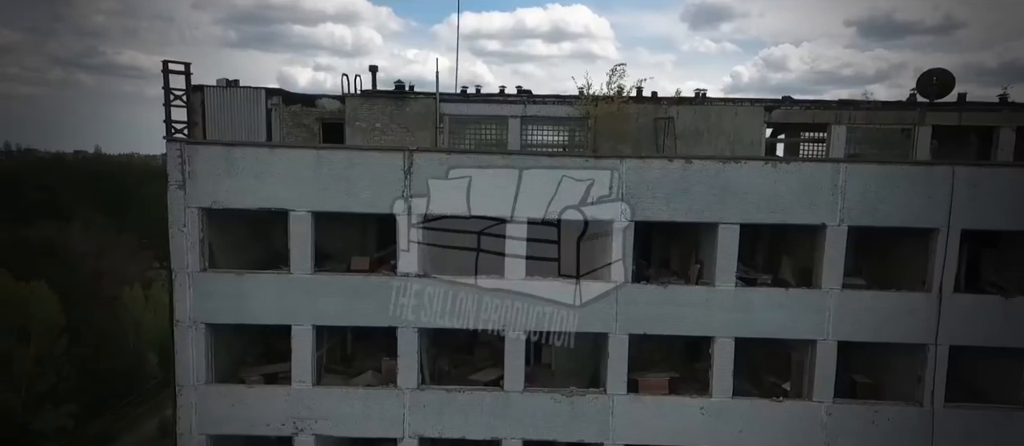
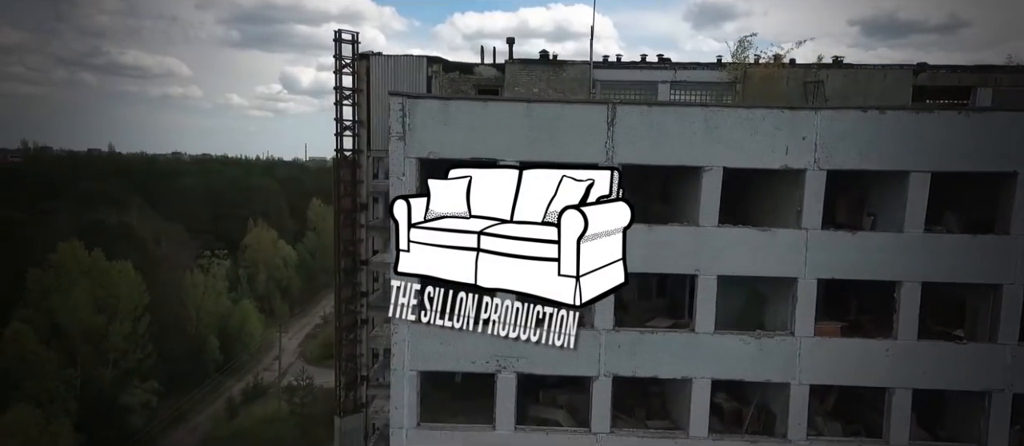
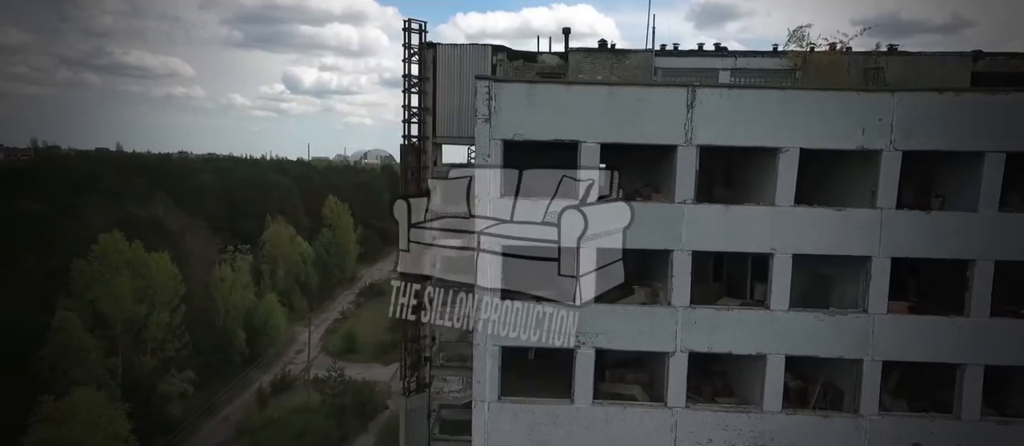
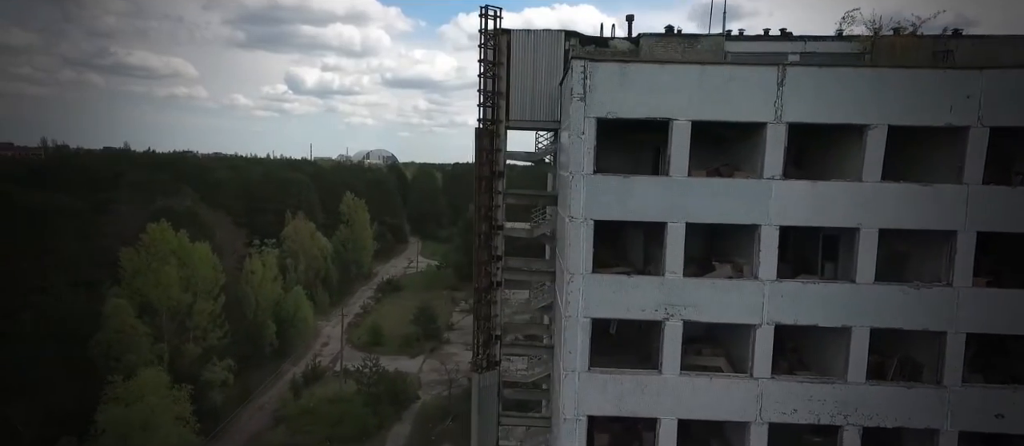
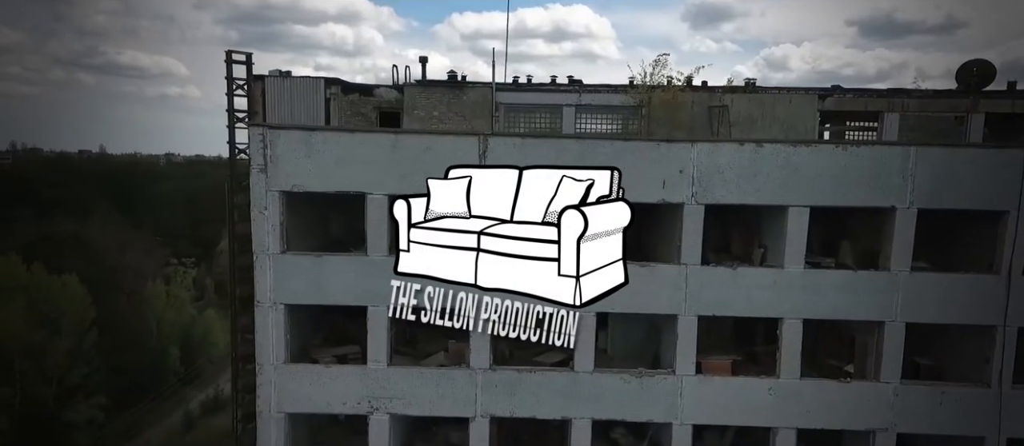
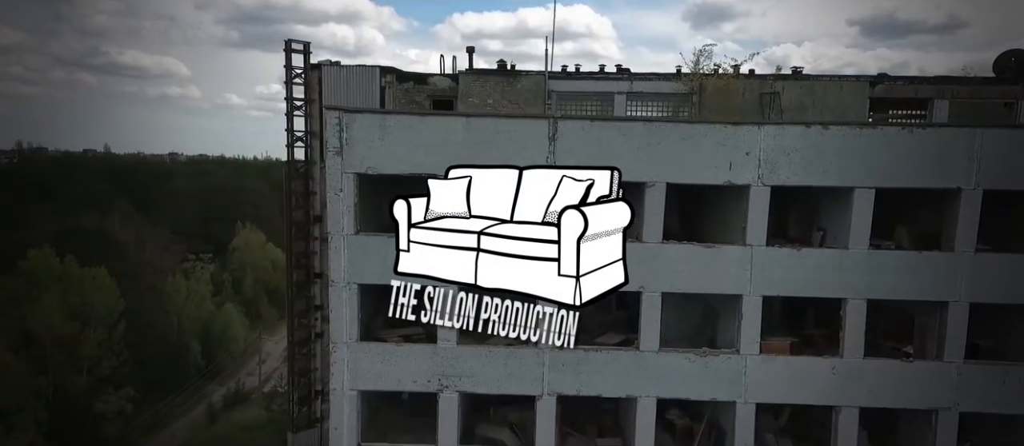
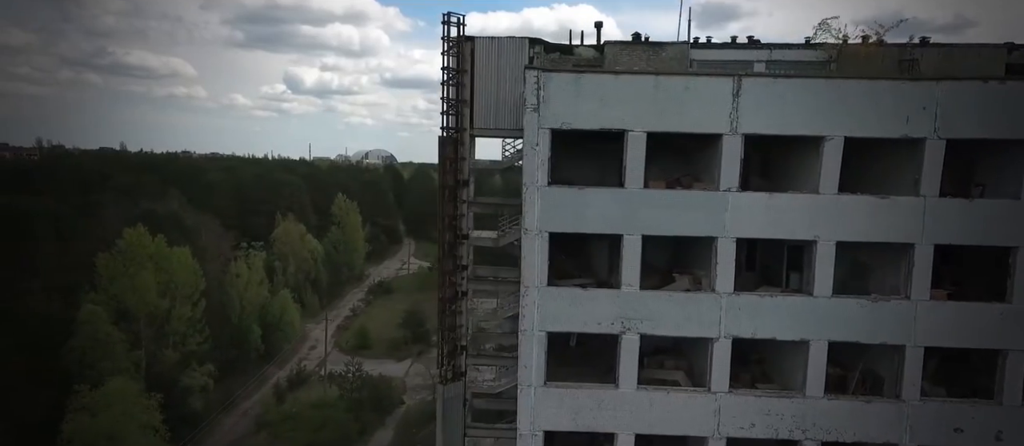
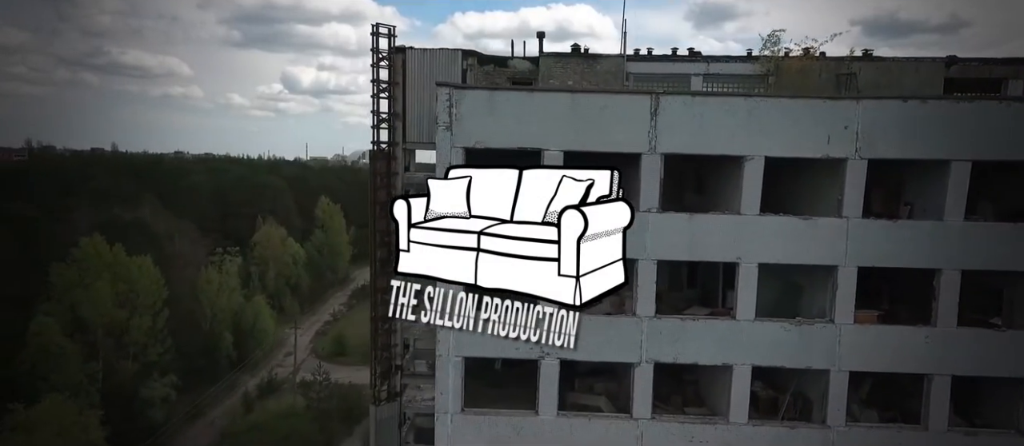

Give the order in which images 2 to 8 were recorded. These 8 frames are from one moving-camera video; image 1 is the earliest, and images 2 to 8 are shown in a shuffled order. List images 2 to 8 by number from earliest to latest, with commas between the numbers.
5, 6, 2, 8, 3, 7, 4
